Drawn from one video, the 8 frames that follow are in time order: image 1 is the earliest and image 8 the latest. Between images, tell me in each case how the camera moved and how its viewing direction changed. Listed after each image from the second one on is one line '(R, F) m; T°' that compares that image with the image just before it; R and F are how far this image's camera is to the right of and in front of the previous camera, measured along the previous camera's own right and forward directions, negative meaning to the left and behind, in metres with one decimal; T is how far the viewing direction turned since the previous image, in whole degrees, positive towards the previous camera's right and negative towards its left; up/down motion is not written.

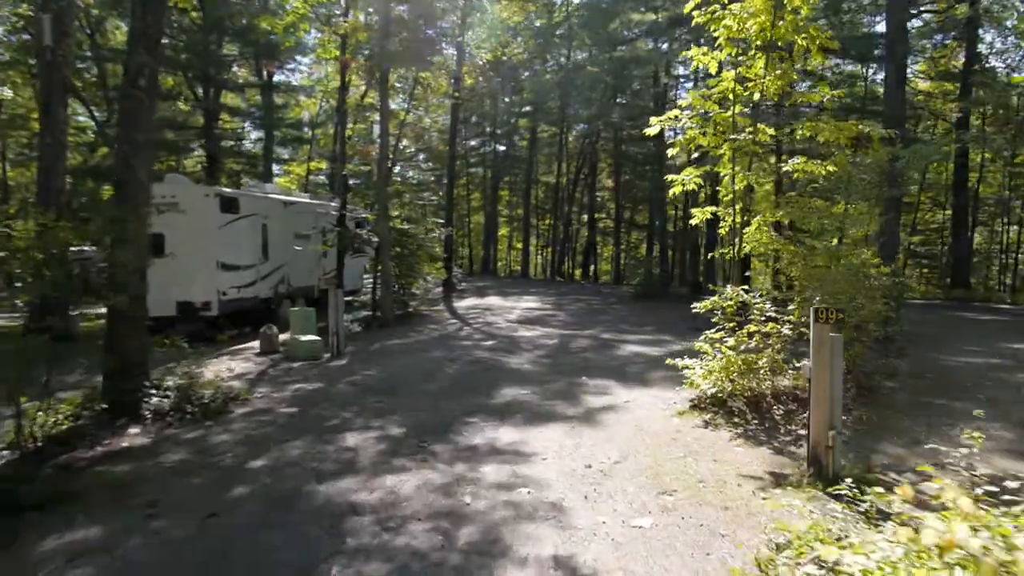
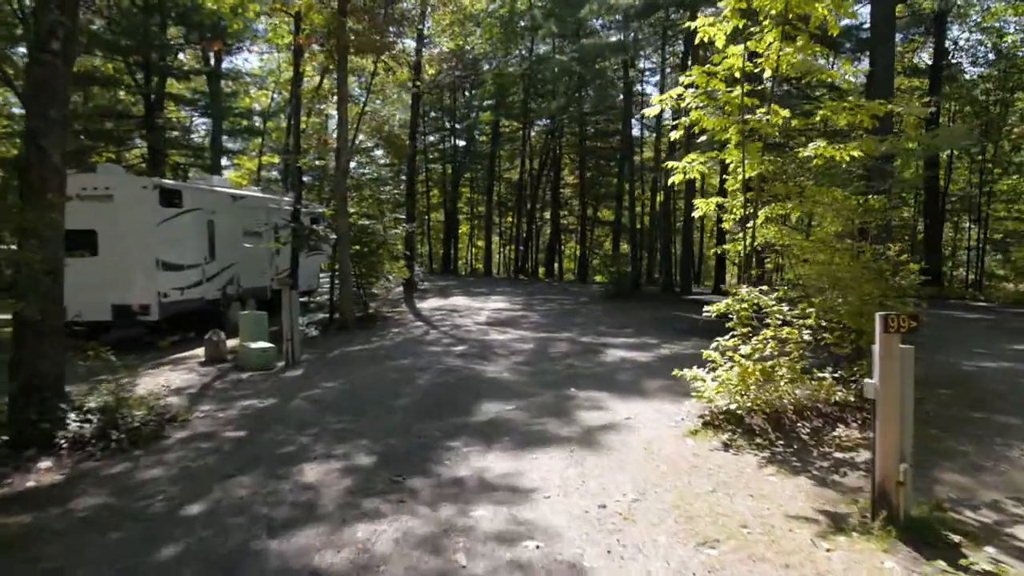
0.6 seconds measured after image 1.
(-0.2, +1.0) m; +3°
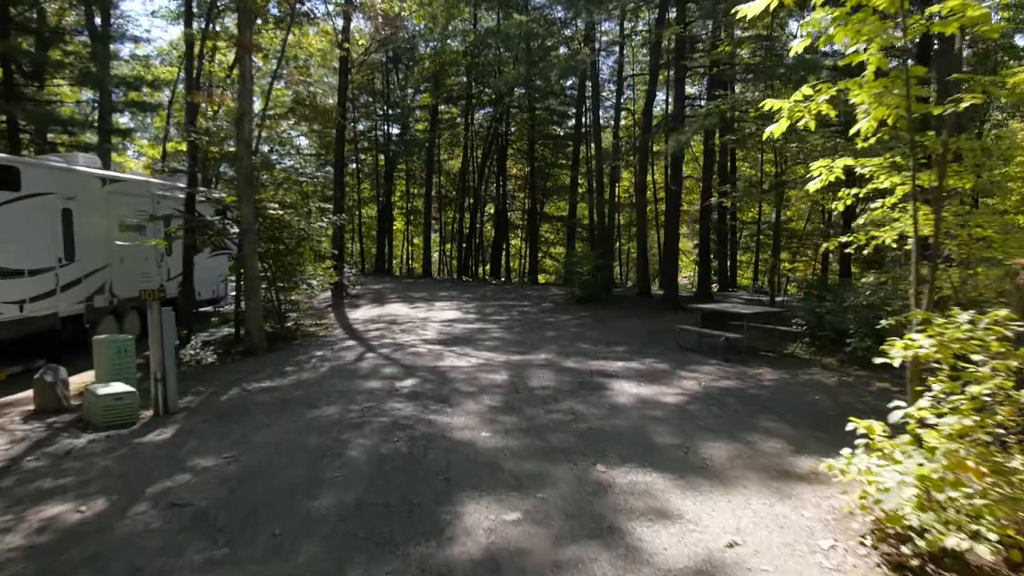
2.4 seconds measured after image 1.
(-0.4, +3.2) m; +5°
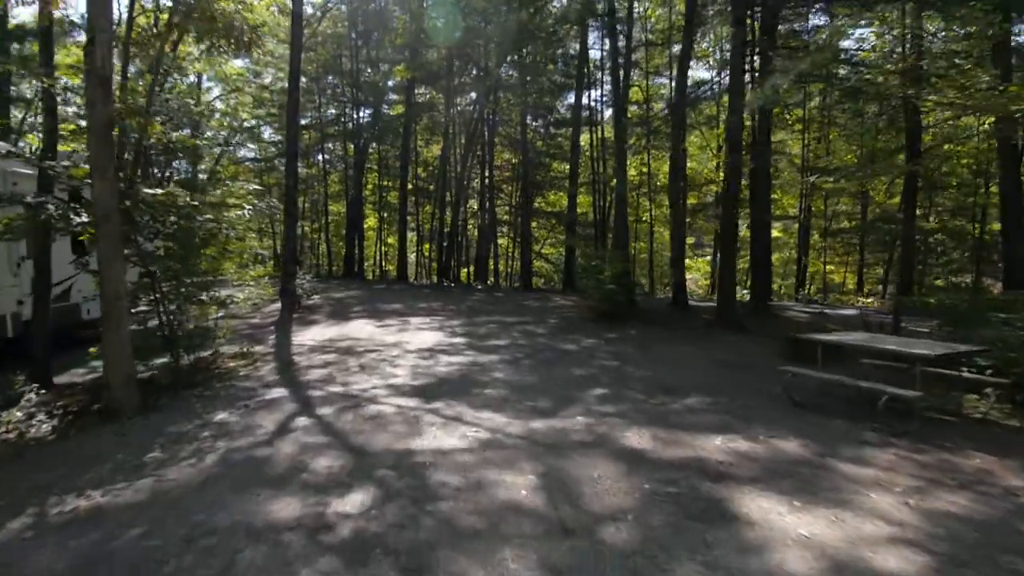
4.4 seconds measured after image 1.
(-0.3, +3.9) m; +2°
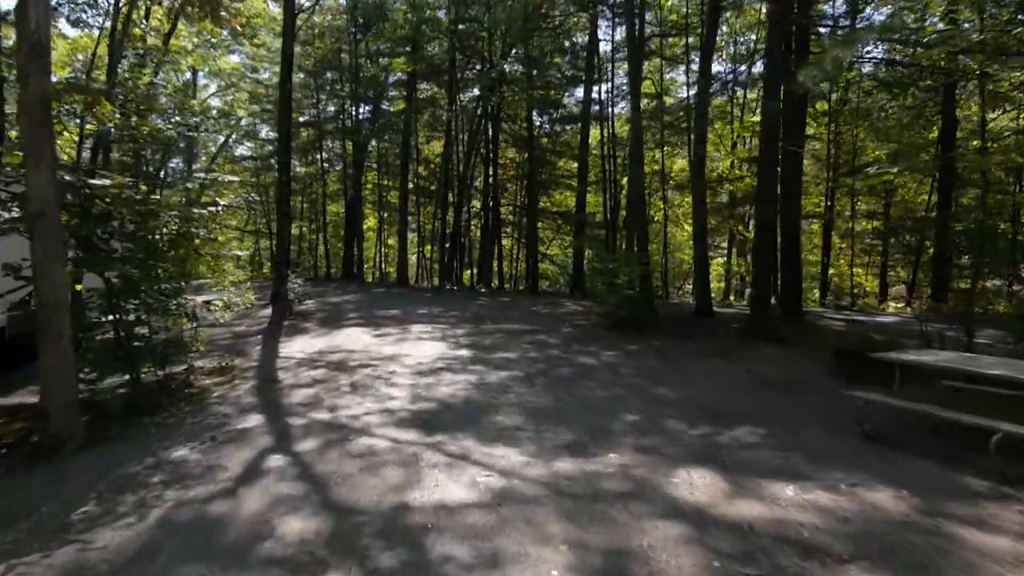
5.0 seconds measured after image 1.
(-0.1, +1.1) m; 0°
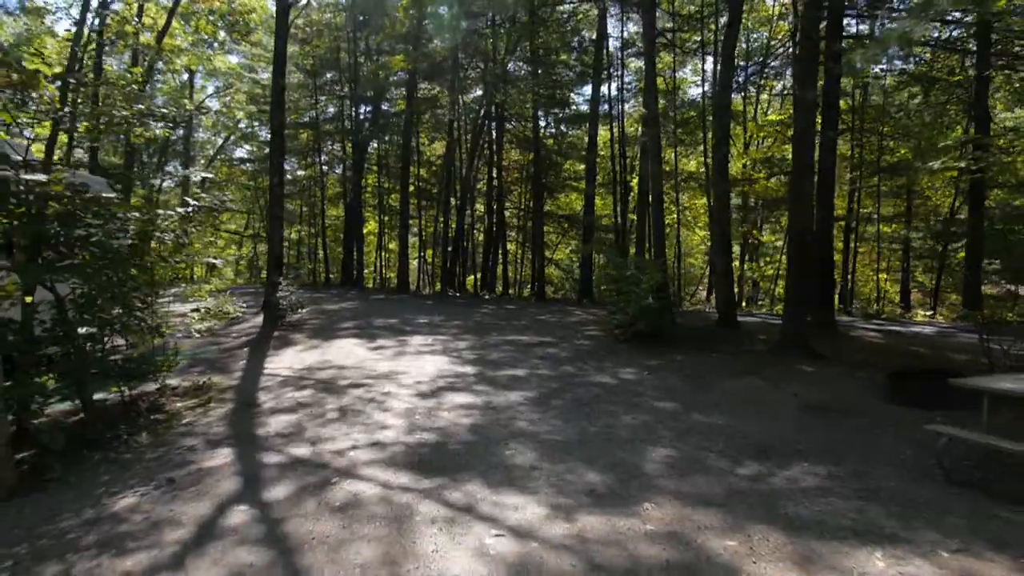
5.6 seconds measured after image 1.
(-0.1, +0.9) m; 0°
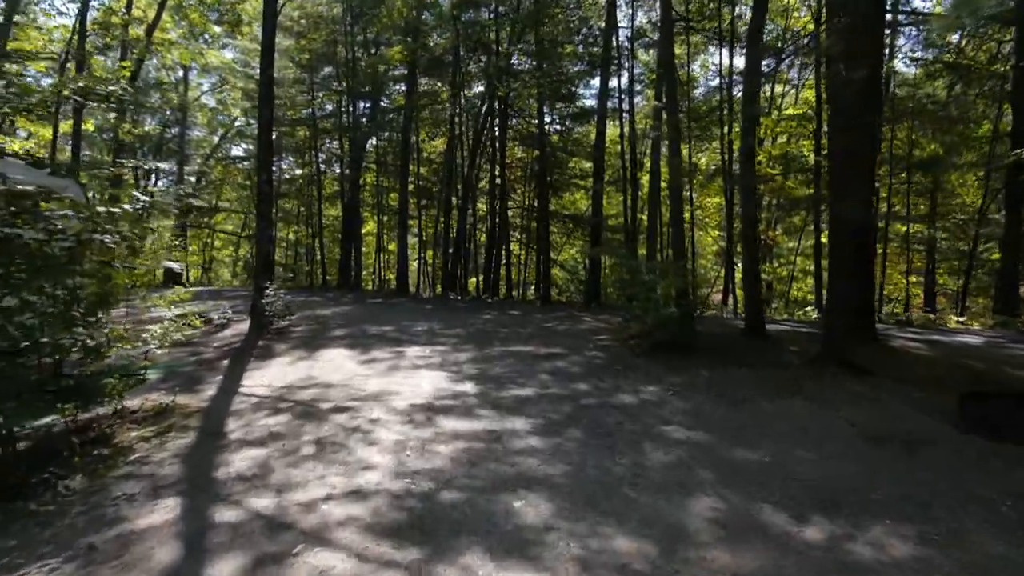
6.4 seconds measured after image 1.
(0.0, +1.0) m; 0°
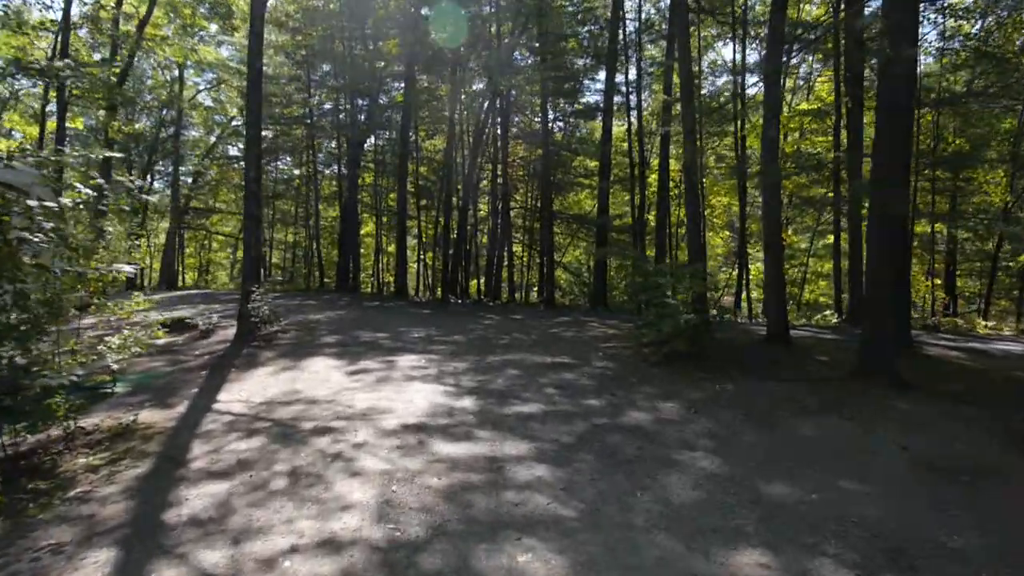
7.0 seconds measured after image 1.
(0.0, +0.8) m; 0°
